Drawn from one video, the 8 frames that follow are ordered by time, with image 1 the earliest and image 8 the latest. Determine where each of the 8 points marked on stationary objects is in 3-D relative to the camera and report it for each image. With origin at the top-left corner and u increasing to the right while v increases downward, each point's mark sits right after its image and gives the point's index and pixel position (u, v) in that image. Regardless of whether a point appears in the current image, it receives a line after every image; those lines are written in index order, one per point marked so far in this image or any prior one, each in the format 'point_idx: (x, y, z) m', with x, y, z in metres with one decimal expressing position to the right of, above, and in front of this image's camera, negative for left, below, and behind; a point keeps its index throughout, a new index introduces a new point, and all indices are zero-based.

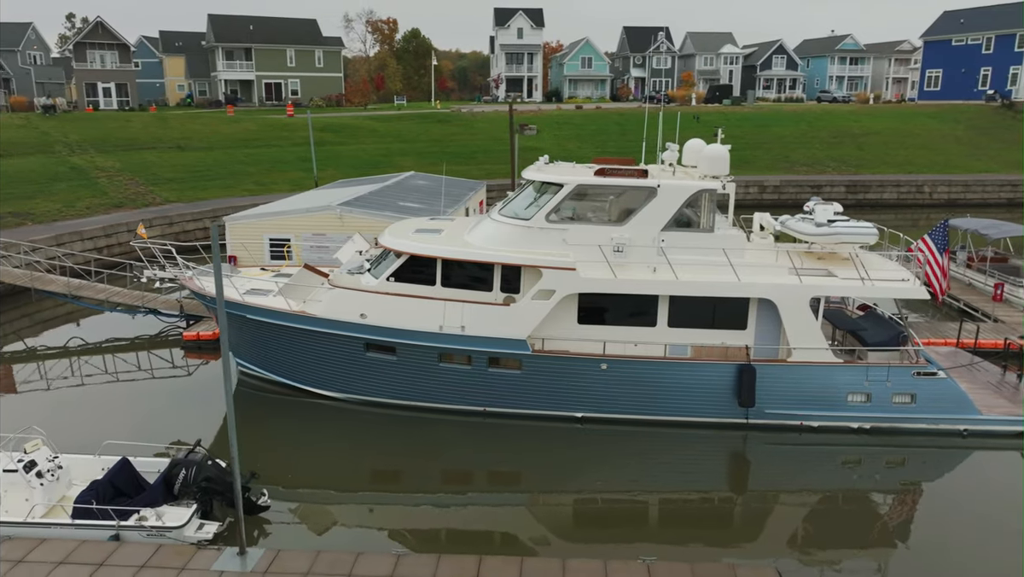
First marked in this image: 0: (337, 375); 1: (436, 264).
0: (-2.2, -1.1, +9.7) m
1: (-0.9, +0.3, +9.1) m
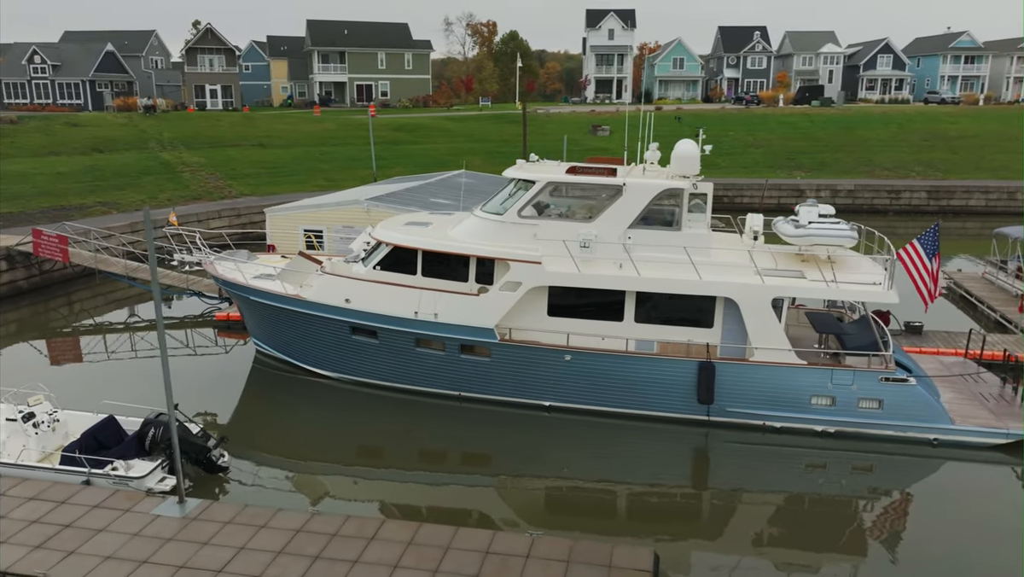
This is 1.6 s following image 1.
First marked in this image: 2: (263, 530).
0: (-2.4, -0.9, +10.4) m
1: (-1.2, +0.4, +9.7) m
2: (-2.0, -1.9, +6.2) m
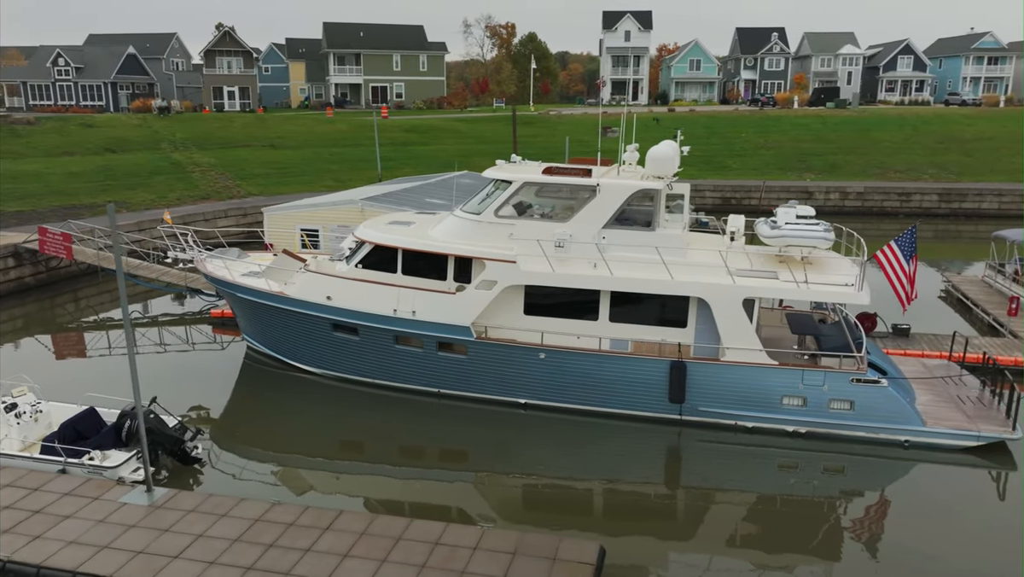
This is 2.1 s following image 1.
0: (-2.7, -0.9, +10.6) m
1: (-1.5, +0.4, +9.8) m
2: (-2.4, -1.9, +6.4) m
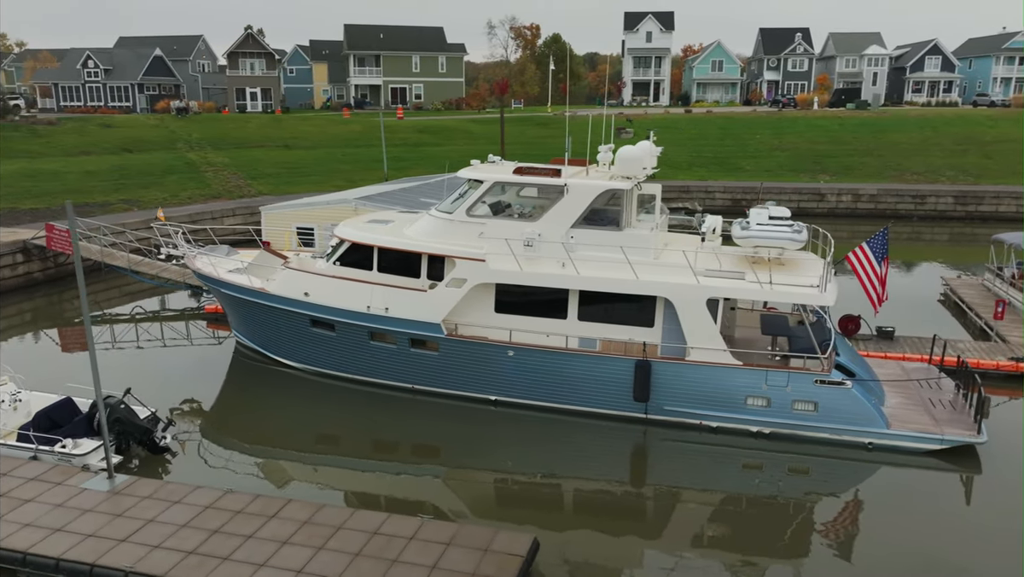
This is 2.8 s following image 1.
0: (-3.0, -0.8, +10.8) m
1: (-1.8, +0.5, +10.0) m
2: (-2.9, -1.9, +6.6) m
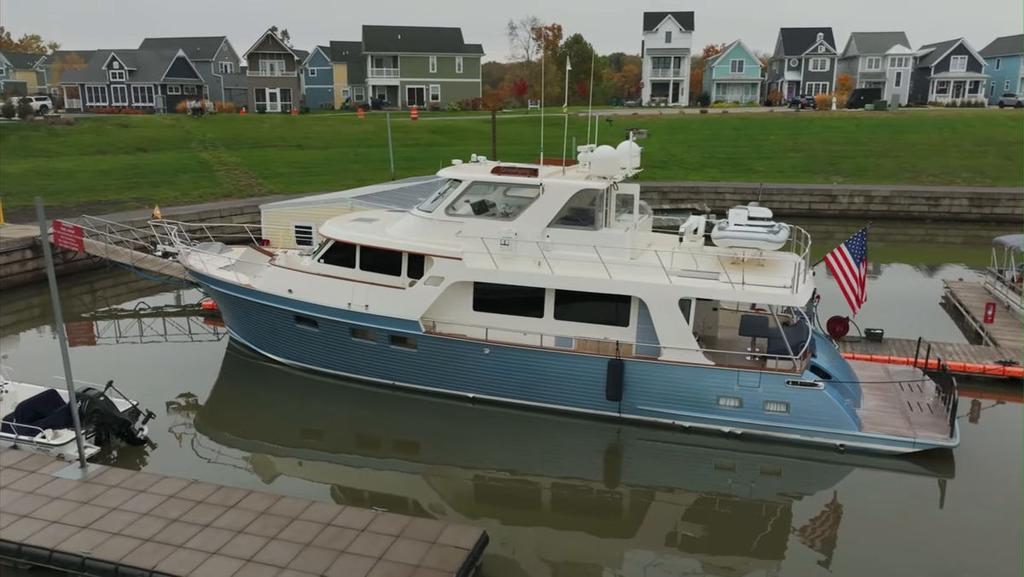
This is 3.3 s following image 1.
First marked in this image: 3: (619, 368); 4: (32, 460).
0: (-3.3, -0.8, +11.0) m
1: (-2.1, +0.5, +10.2) m
2: (-3.3, -1.8, +6.8) m
3: (+1.2, -0.9, +8.9) m
4: (-4.6, -1.7, +7.4) m
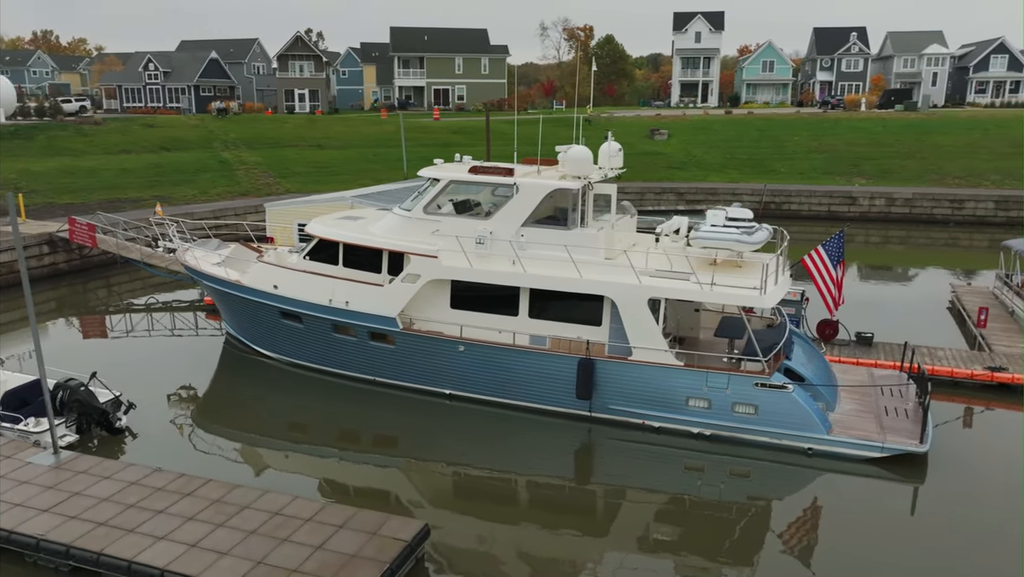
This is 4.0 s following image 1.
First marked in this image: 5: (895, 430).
0: (-3.5, -0.7, +11.3) m
1: (-2.3, +0.6, +10.4) m
2: (-3.7, -1.8, +7.0) m
3: (+0.9, -0.9, +8.9) m
4: (-5.0, -1.6, +7.7) m
5: (+4.2, -1.5, +8.4) m
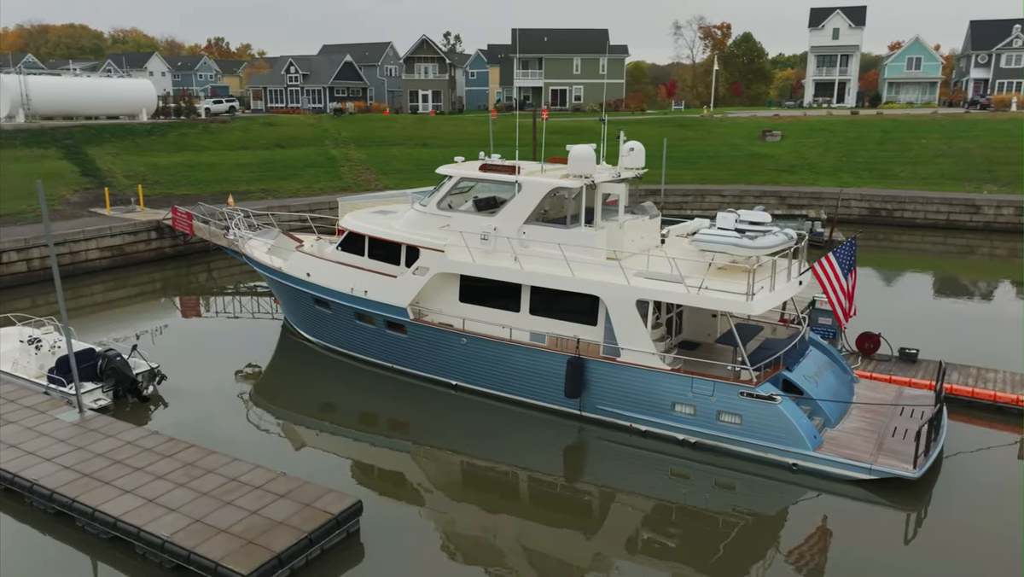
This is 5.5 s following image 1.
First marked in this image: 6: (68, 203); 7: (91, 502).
0: (-3.1, -0.5, +12.0) m
1: (-2.1, +0.7, +10.9) m
2: (-4.1, -1.5, +7.9) m
3: (+0.8, -0.9, +8.9) m
4: (-5.3, -1.3, +8.8) m
5: (+3.9, -1.7, +7.8) m
6: (-11.1, +2.2, +19.2) m
7: (-3.6, -1.8, +6.6) m
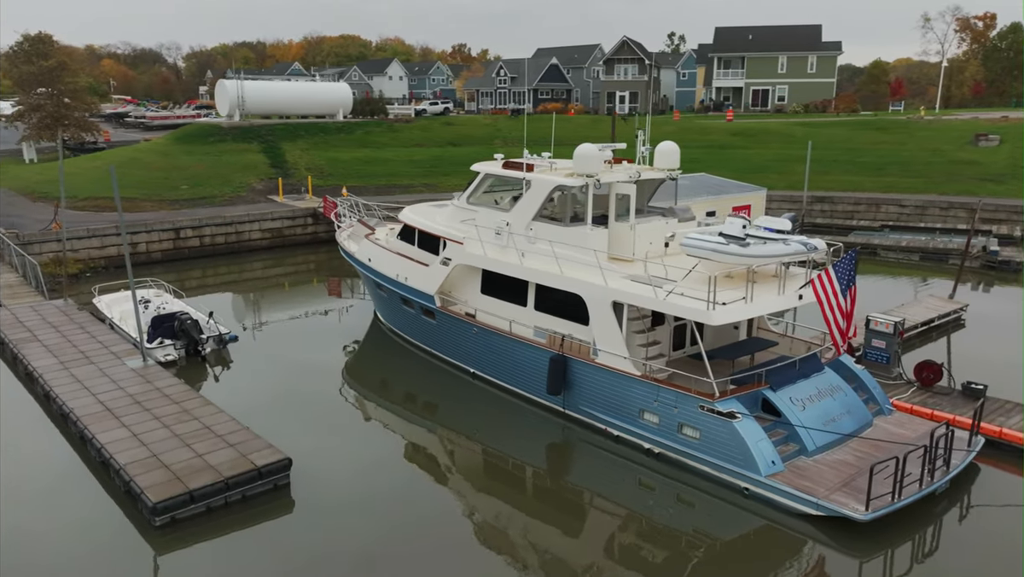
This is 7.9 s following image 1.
0: (-2.2, -0.3, +13.1) m
1: (-1.5, +0.9, +11.7) m
2: (-4.5, -1.2, +9.4) m
3: (+0.6, -0.9, +9.0) m
4: (-5.3, -0.9, +10.6) m
5: (+3.2, -1.8, +7.0) m
6: (-7.5, +2.9, +22.3) m
7: (-4.4, -1.5, +8.1) m
